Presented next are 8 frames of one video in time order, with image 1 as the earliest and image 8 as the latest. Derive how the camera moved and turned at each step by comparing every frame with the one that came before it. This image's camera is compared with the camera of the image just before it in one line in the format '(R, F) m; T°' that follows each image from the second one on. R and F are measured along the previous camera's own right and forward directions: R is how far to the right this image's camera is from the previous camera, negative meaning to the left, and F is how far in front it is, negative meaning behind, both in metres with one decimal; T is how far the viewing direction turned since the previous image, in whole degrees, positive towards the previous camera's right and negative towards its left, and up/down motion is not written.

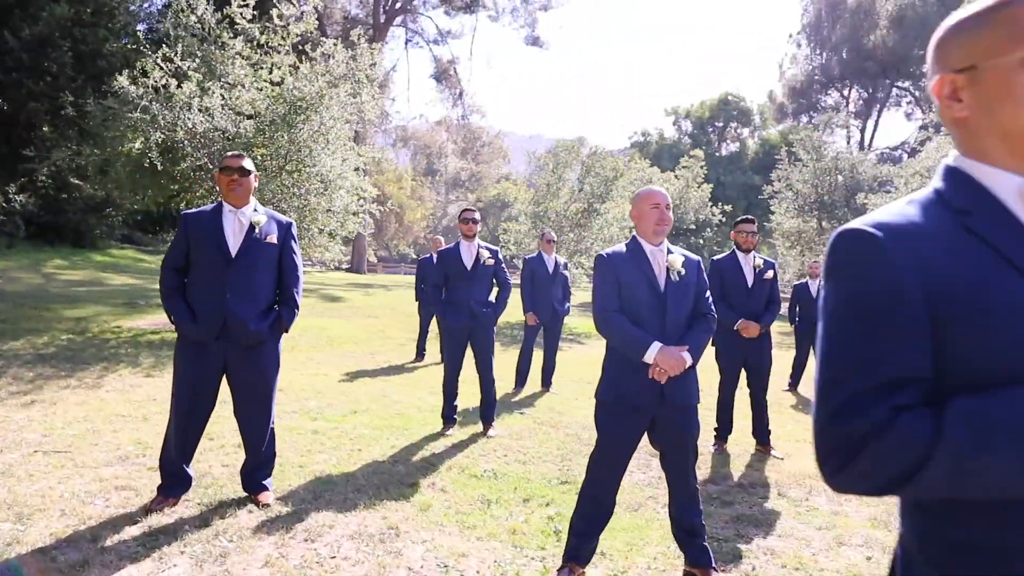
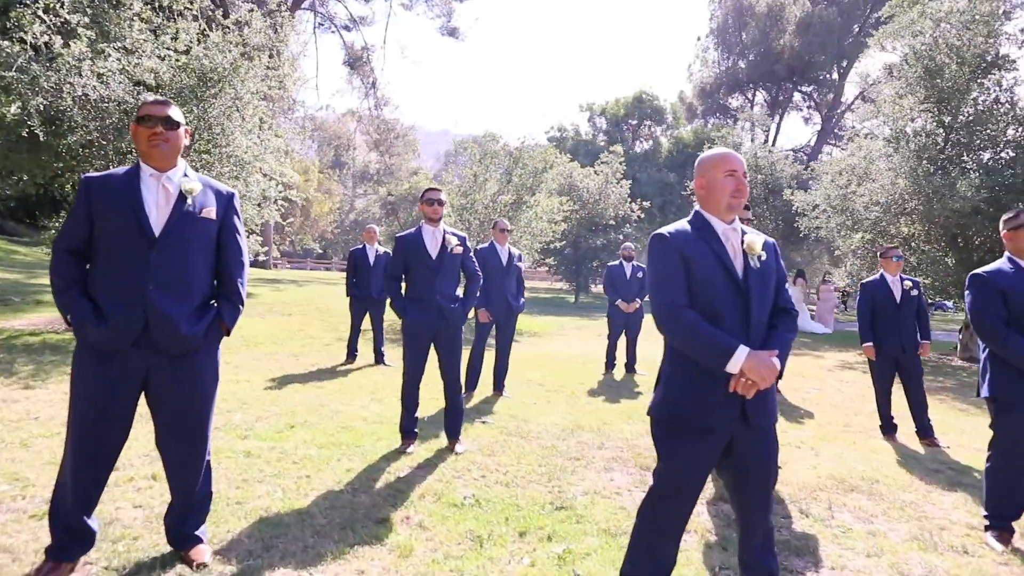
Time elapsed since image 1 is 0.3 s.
(-0.6, +1.0) m; +8°
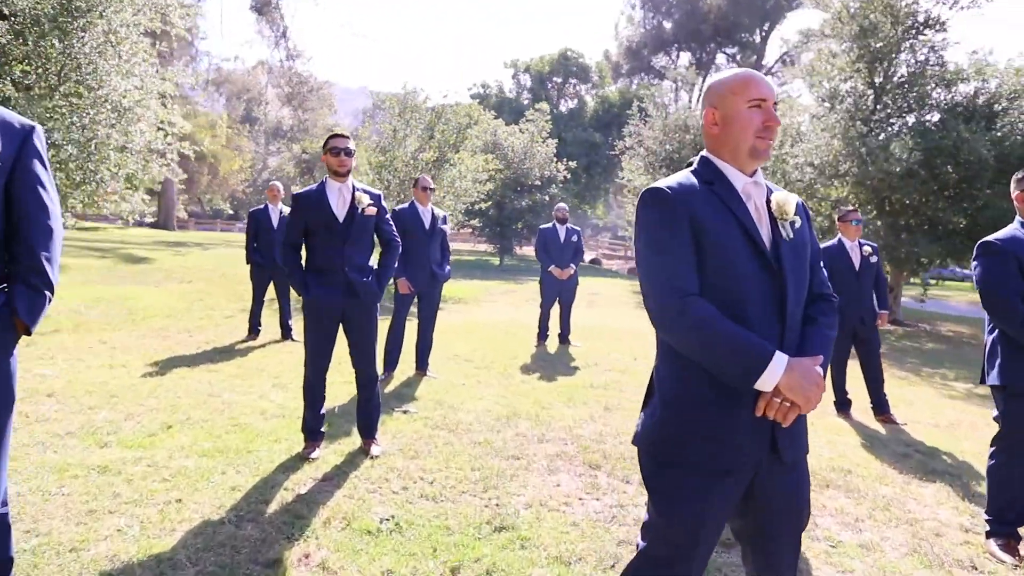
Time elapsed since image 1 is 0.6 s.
(0.0, +1.0) m; +6°
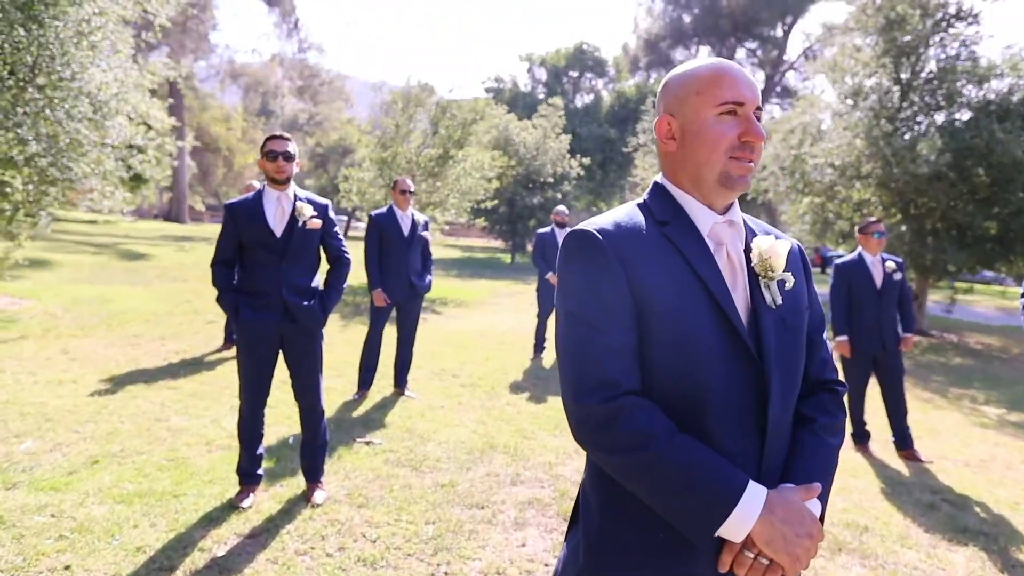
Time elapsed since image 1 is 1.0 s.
(+0.3, +0.7) m; -1°
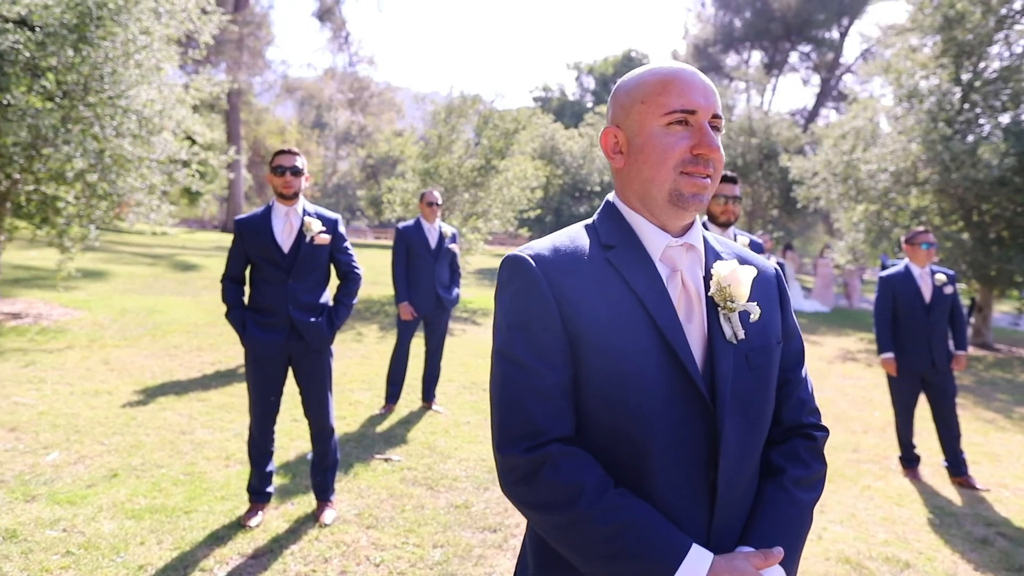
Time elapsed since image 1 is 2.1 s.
(+0.2, +0.2) m; -4°
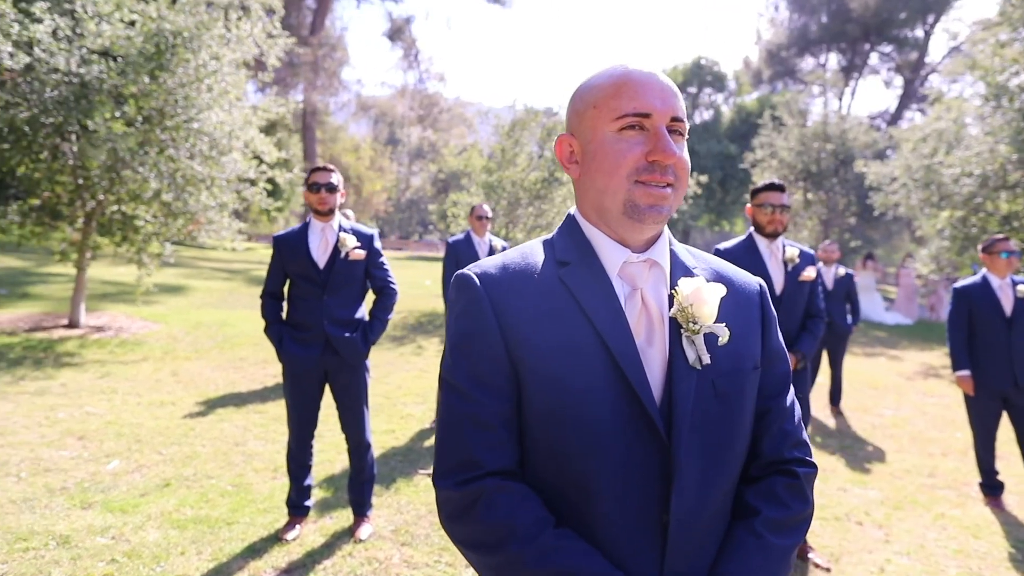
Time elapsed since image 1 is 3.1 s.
(+0.2, +0.1) m; -6°
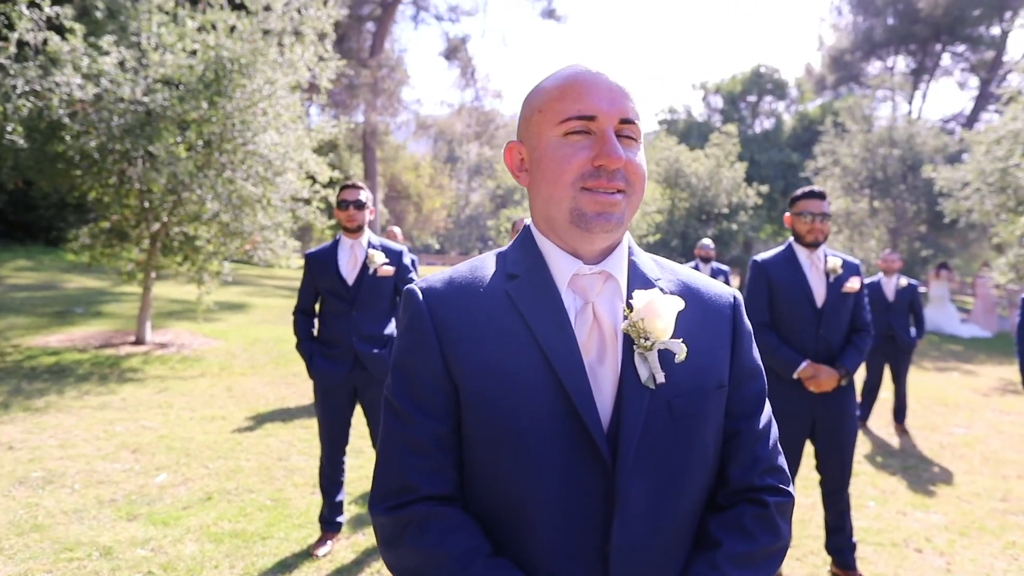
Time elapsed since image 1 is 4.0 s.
(+0.2, +0.1) m; -5°
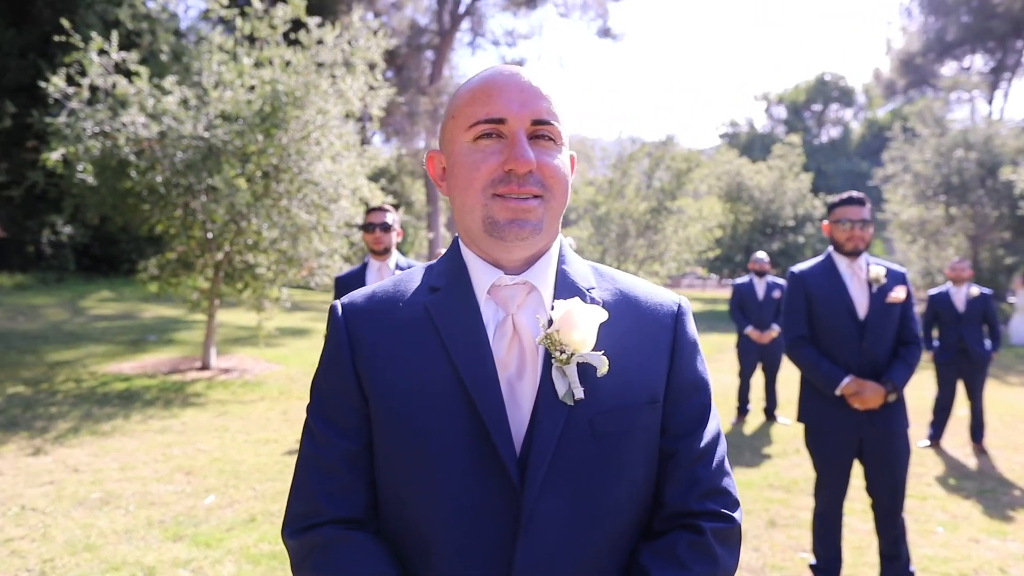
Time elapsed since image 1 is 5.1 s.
(+0.2, +0.1) m; -5°
